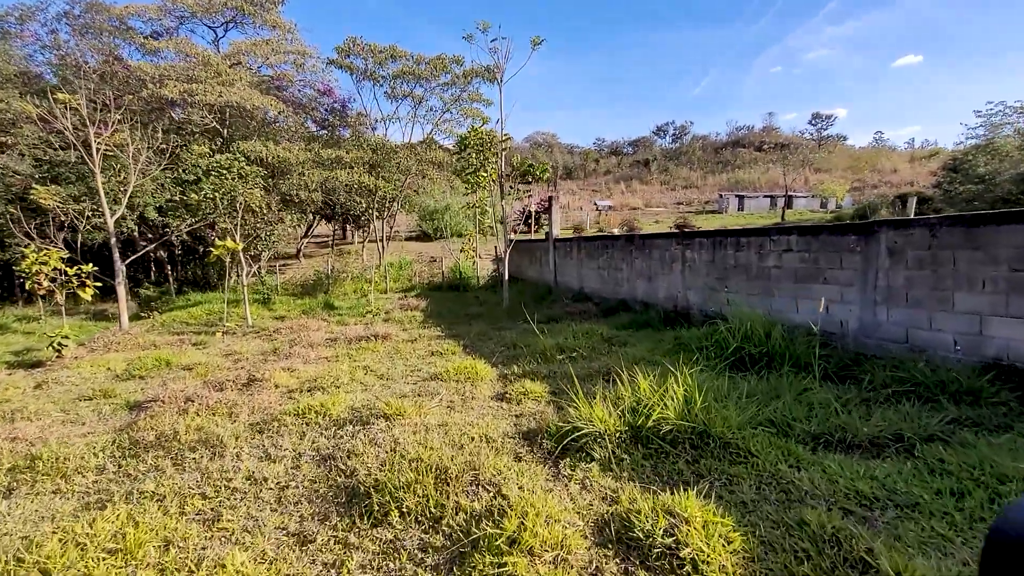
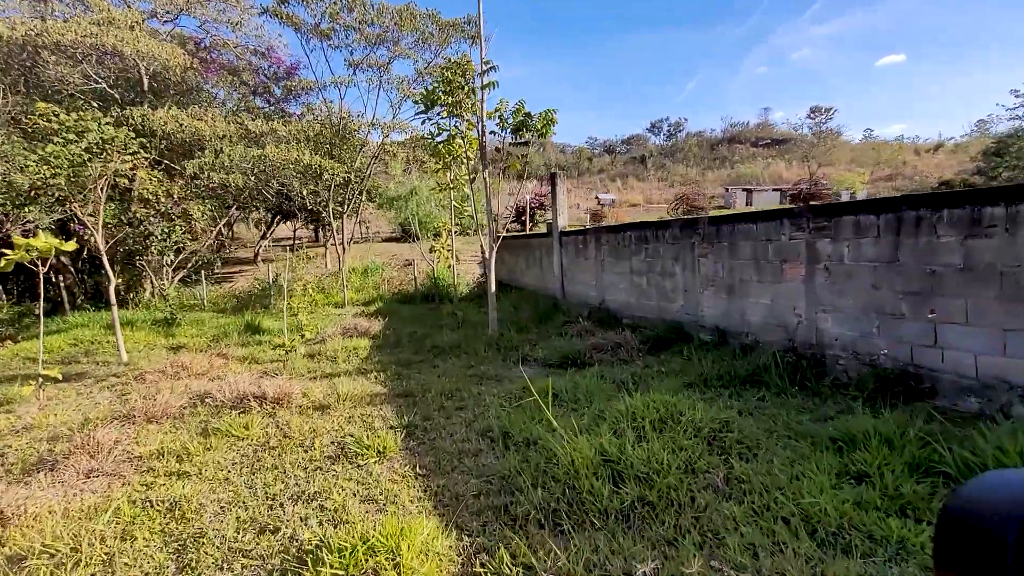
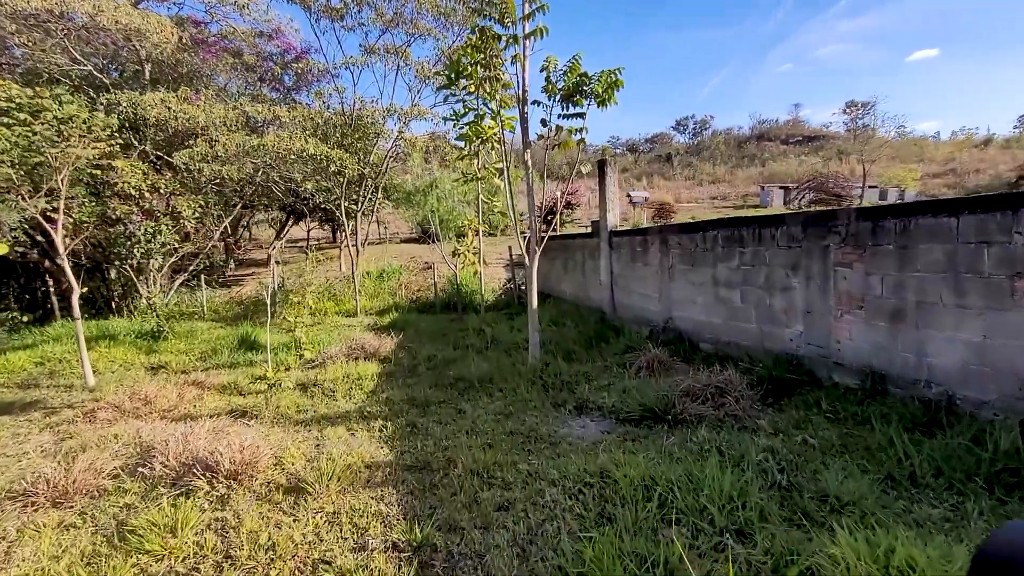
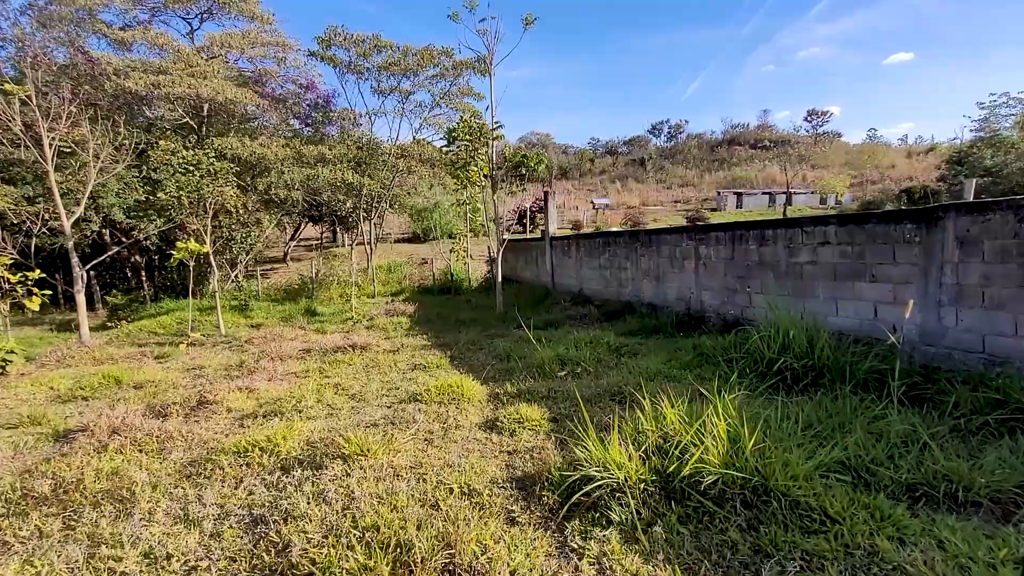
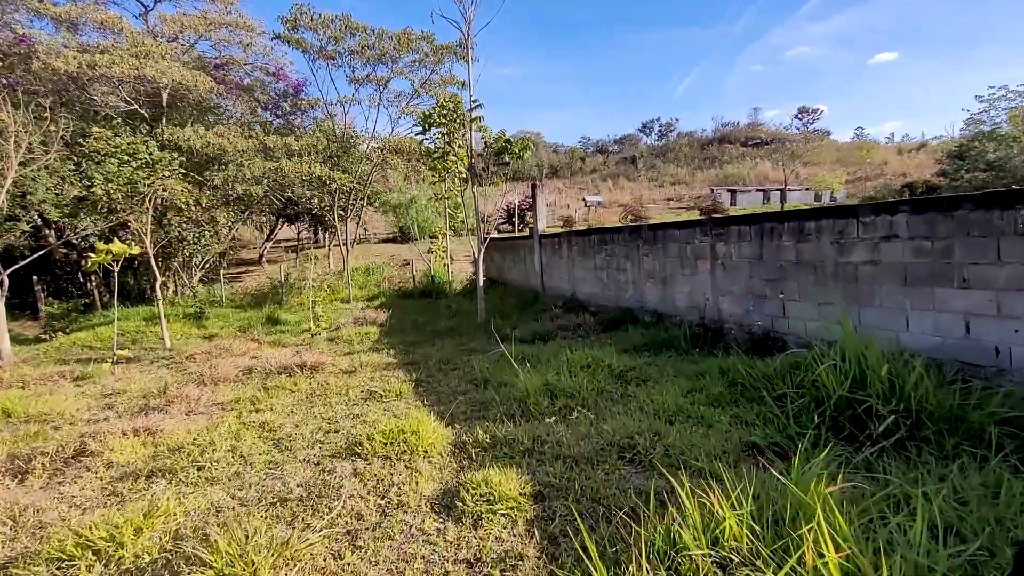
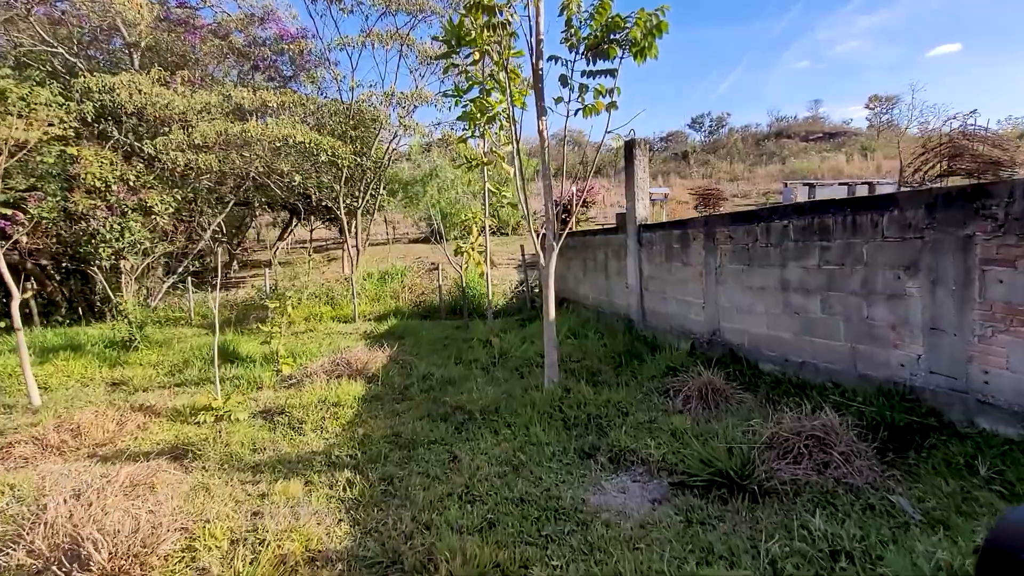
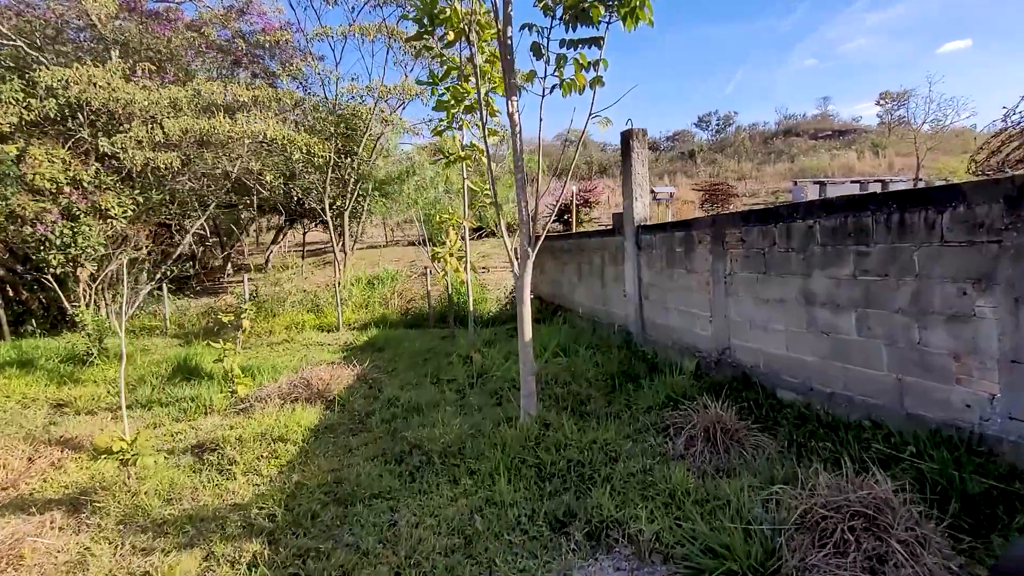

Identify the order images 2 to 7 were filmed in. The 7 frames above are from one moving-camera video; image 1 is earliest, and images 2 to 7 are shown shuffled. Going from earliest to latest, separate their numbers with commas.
4, 5, 2, 3, 6, 7
